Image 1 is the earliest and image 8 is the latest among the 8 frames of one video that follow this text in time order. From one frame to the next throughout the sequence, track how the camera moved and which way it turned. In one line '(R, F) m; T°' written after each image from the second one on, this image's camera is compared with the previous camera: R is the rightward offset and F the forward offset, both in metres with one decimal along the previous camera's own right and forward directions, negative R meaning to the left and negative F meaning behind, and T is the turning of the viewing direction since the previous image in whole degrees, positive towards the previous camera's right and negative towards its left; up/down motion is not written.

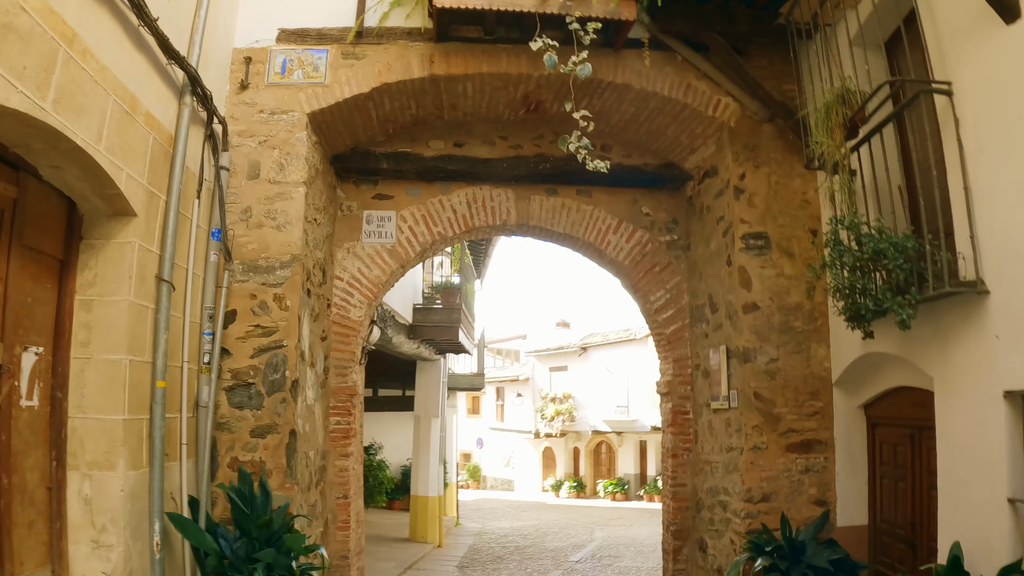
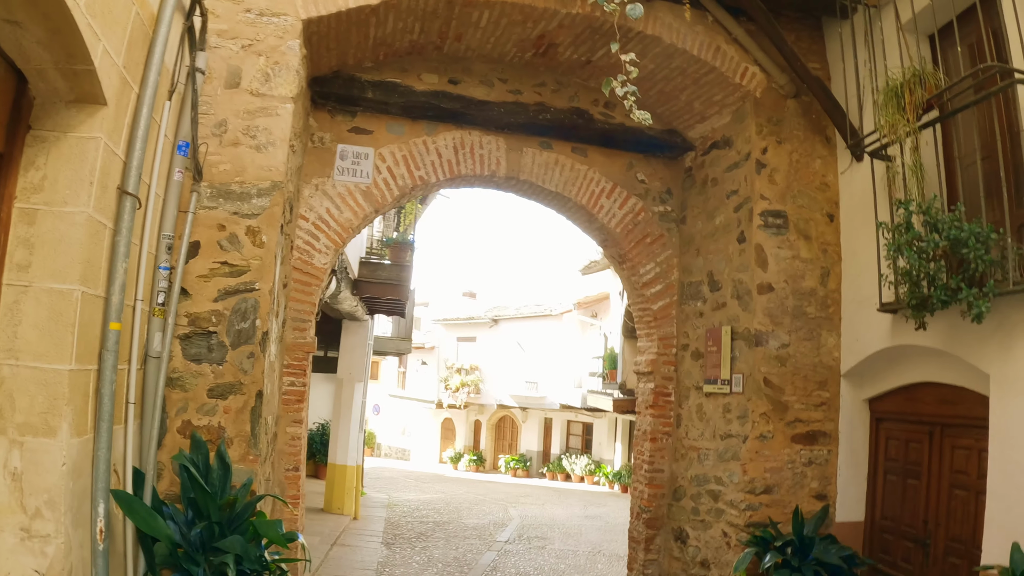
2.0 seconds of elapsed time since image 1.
(-0.7, +0.5) m; +10°
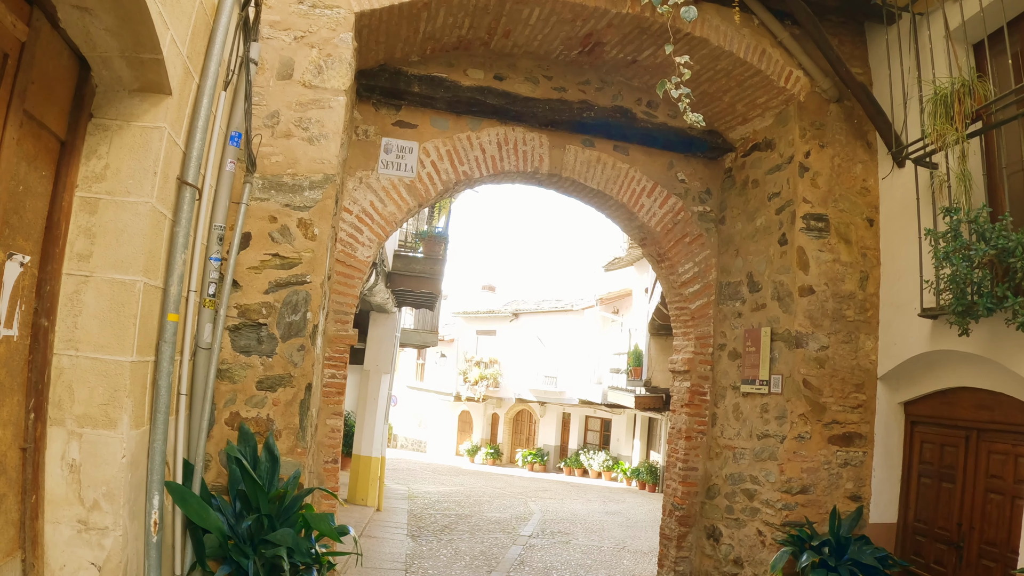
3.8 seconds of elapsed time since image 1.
(-0.2, 0.0) m; -1°
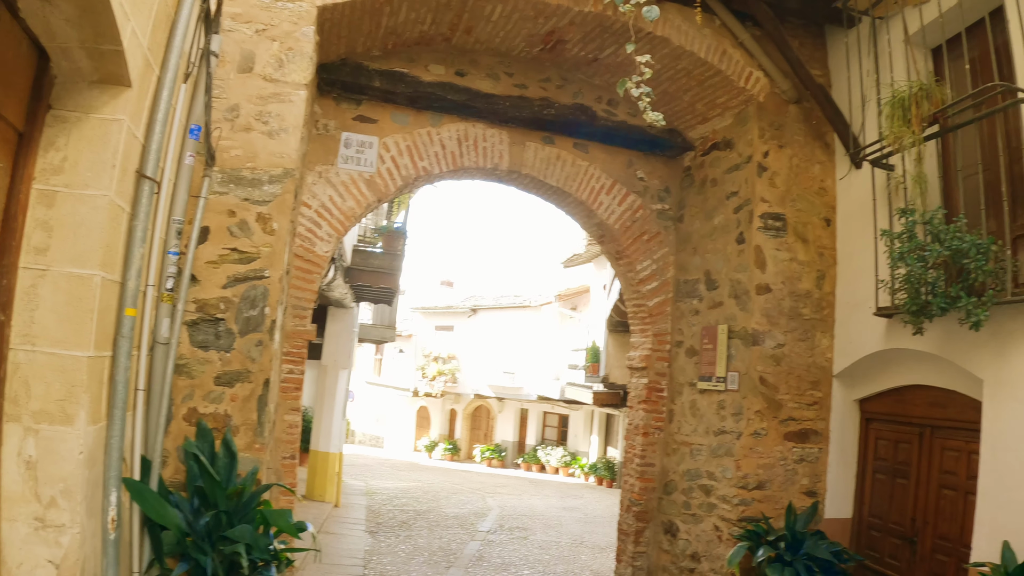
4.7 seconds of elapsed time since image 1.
(0.0, 0.0) m; +3°
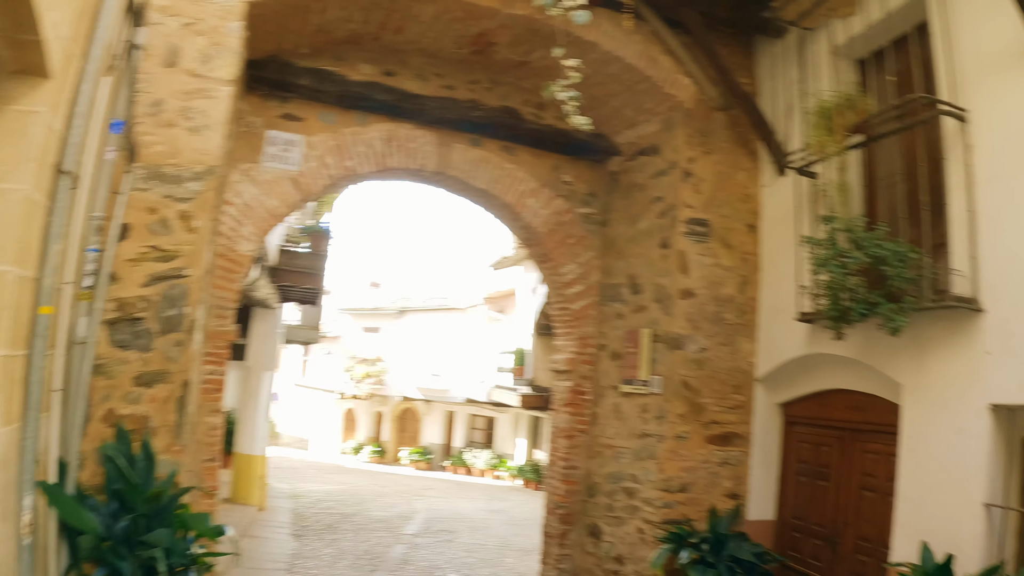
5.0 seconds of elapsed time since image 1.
(0.0, -0.1) m; +6°
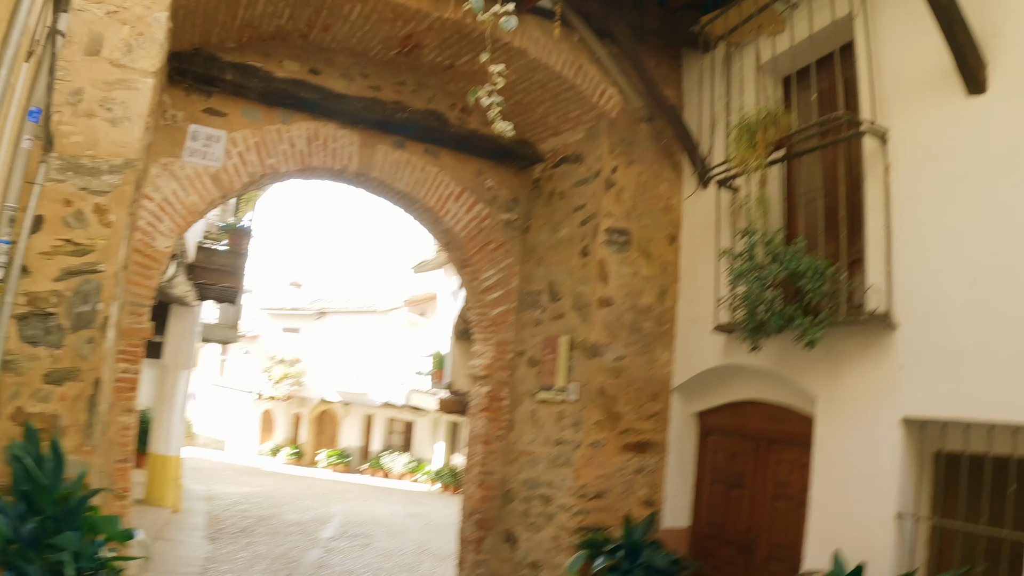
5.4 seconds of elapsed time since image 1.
(0.0, -0.1) m; +6°
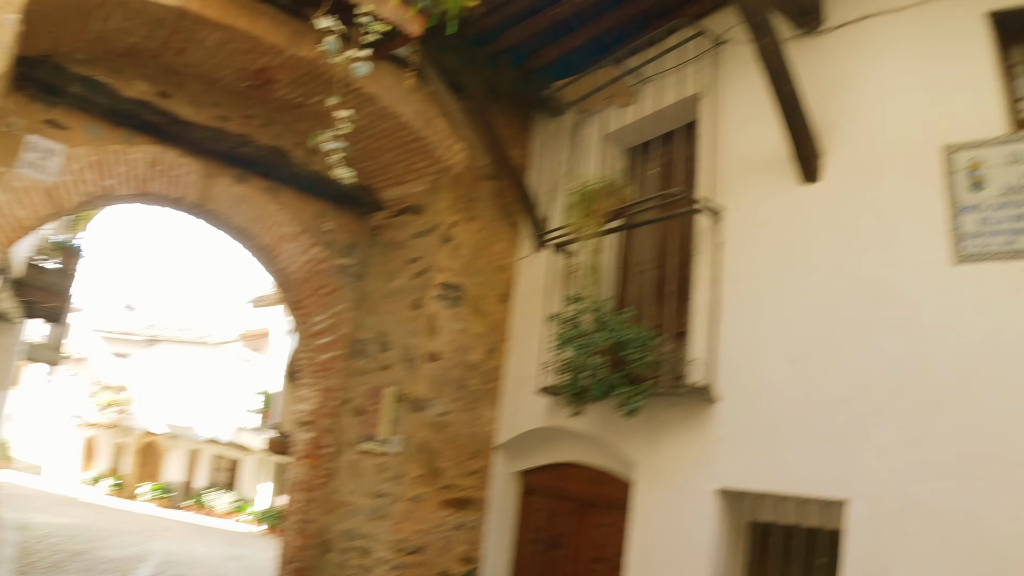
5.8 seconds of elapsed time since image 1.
(+0.5, 0.0) m; +5°
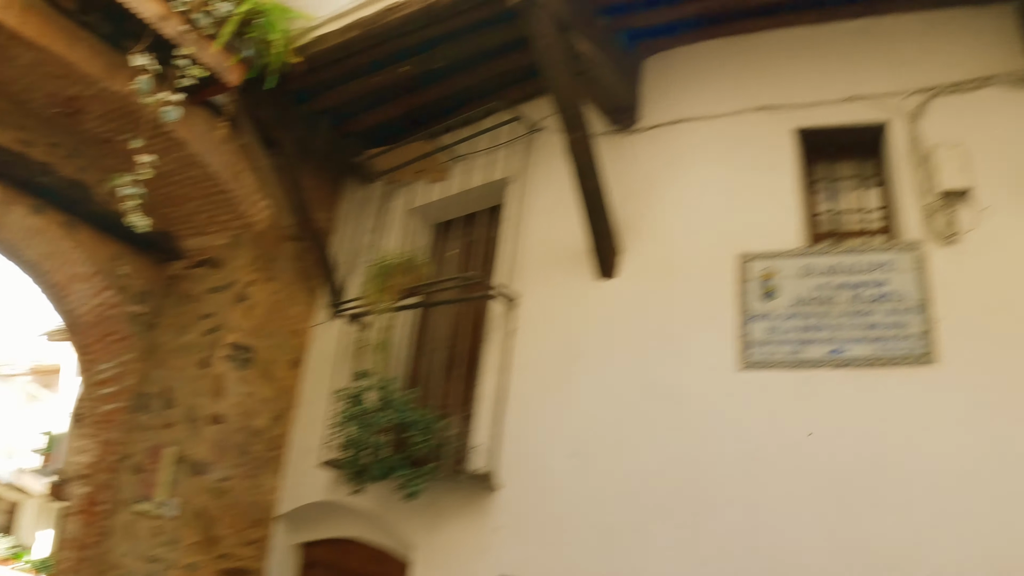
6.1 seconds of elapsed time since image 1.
(+0.7, +0.1) m; +3°
